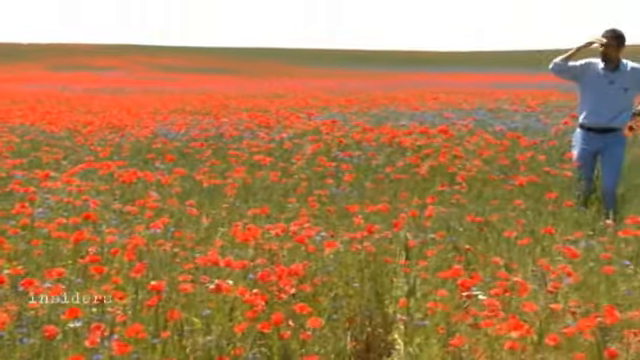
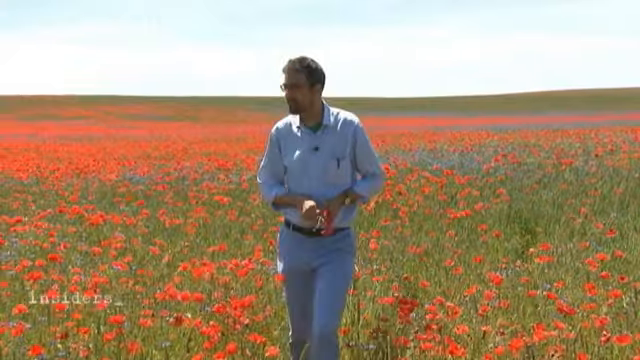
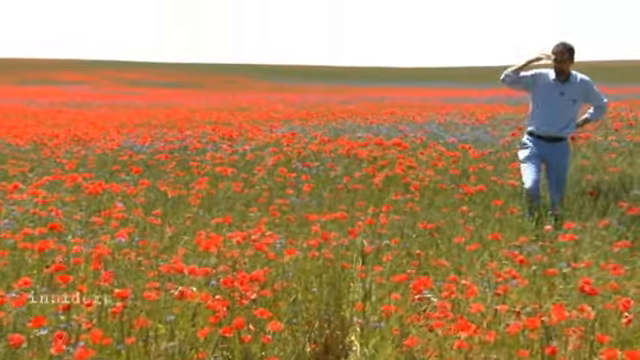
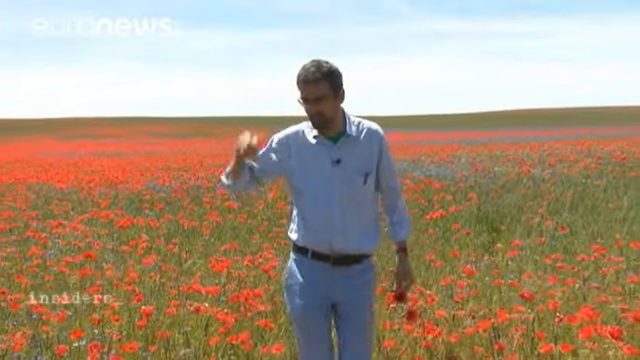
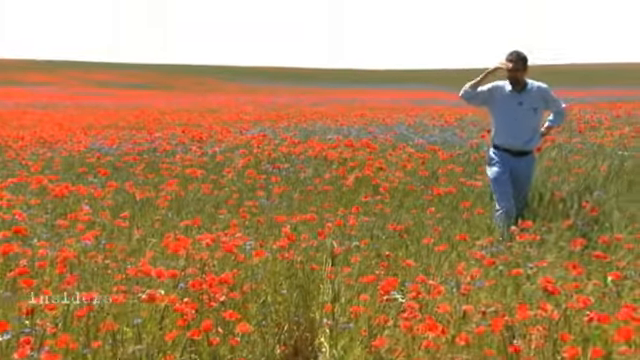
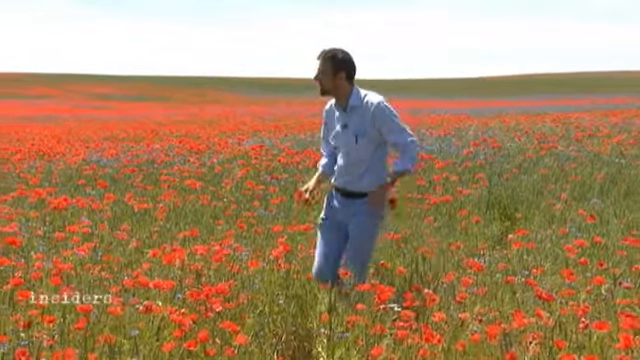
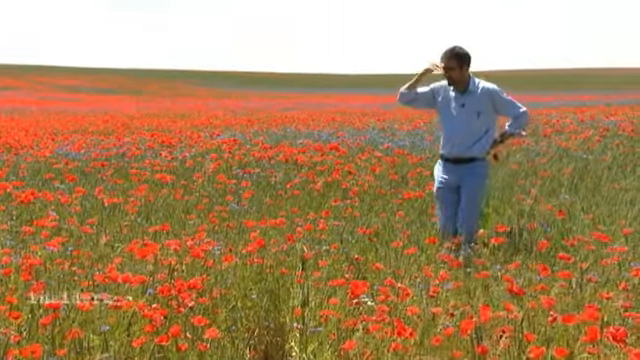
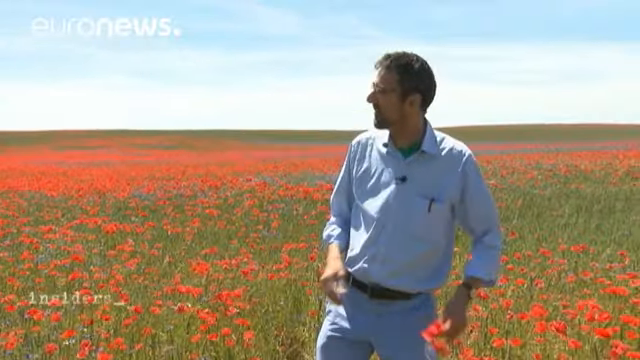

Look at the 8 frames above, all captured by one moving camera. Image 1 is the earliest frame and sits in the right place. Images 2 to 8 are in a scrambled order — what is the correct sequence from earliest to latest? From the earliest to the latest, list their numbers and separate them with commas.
3, 5, 7, 6, 2, 4, 8
